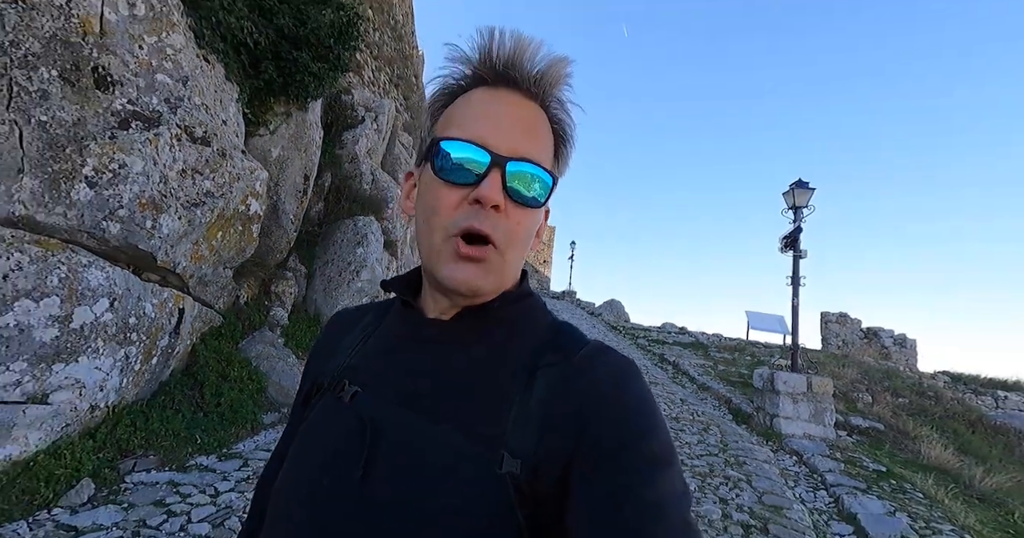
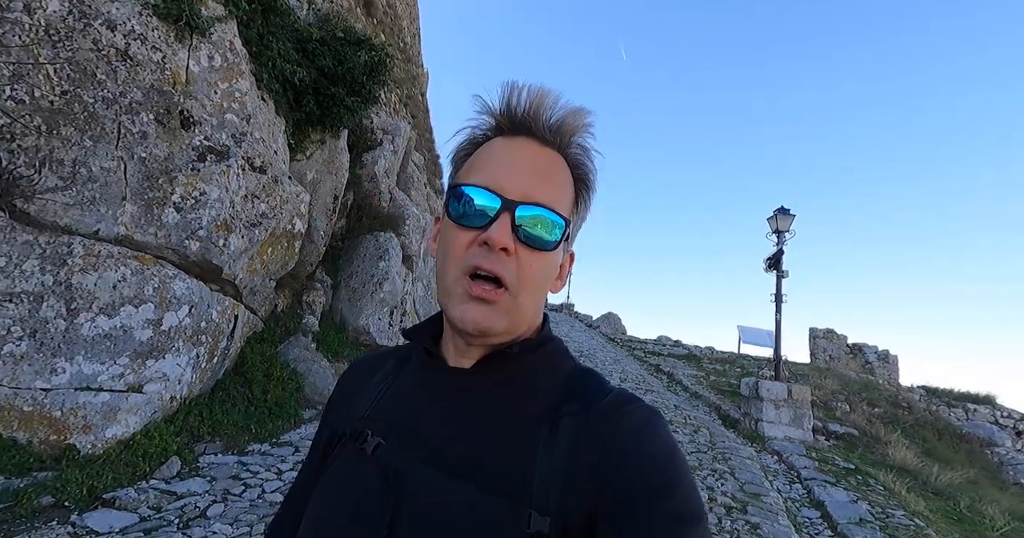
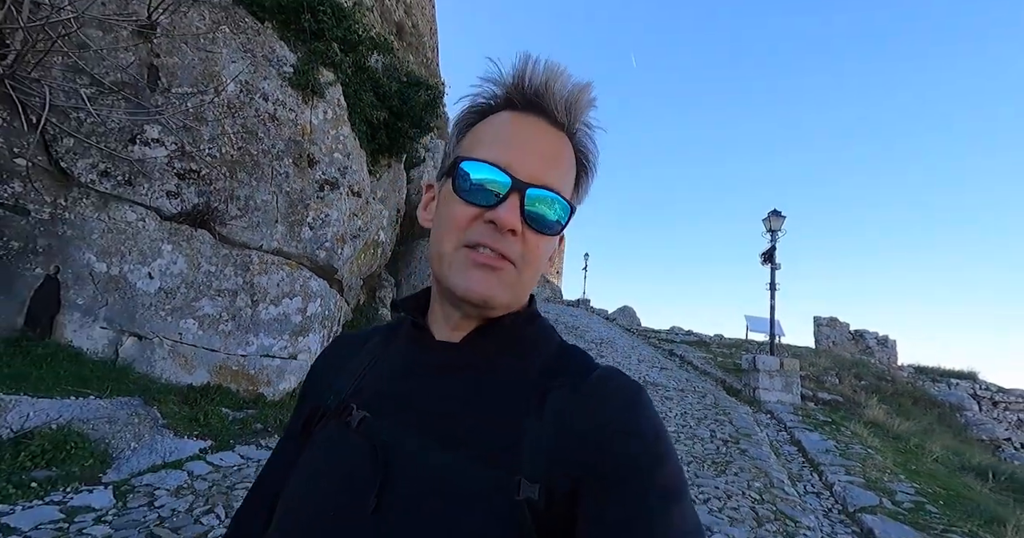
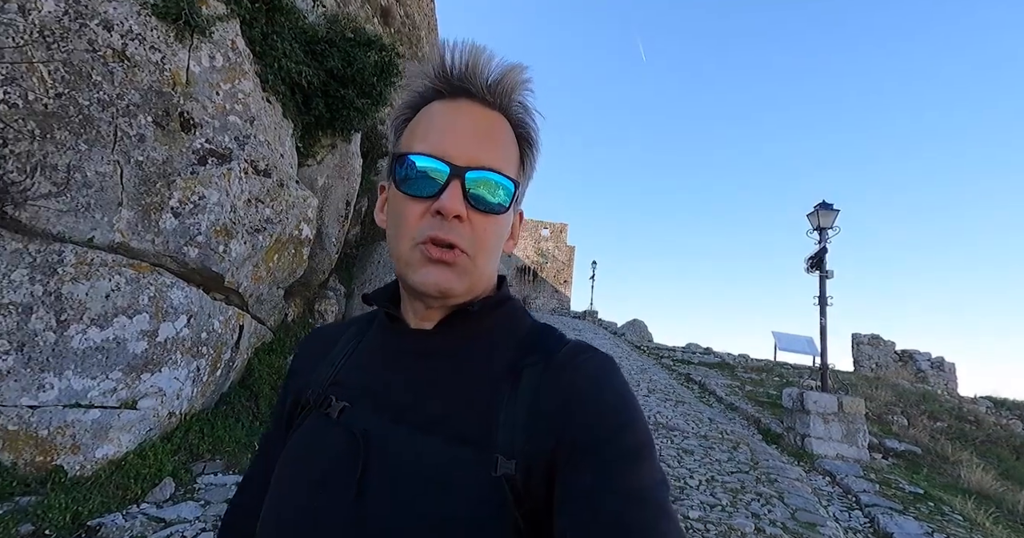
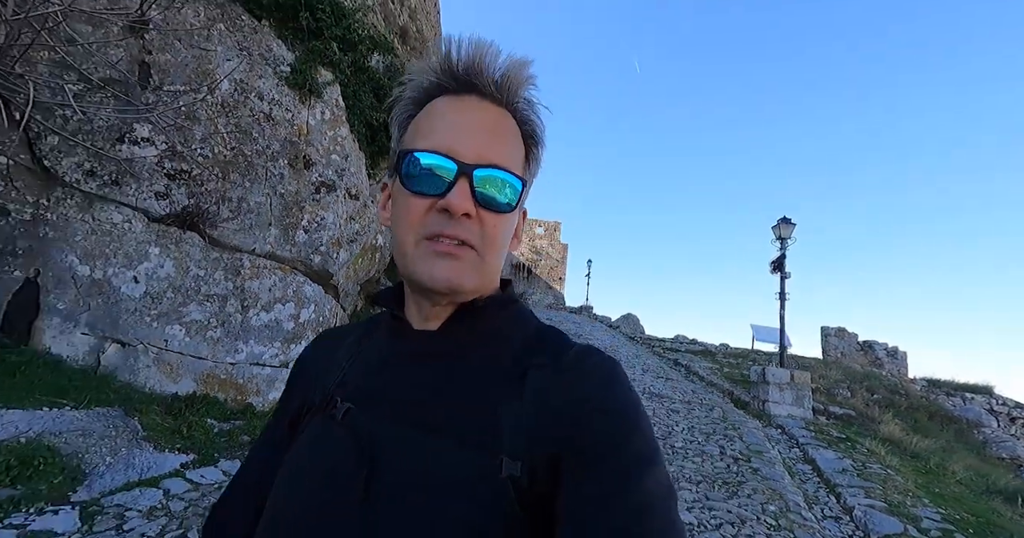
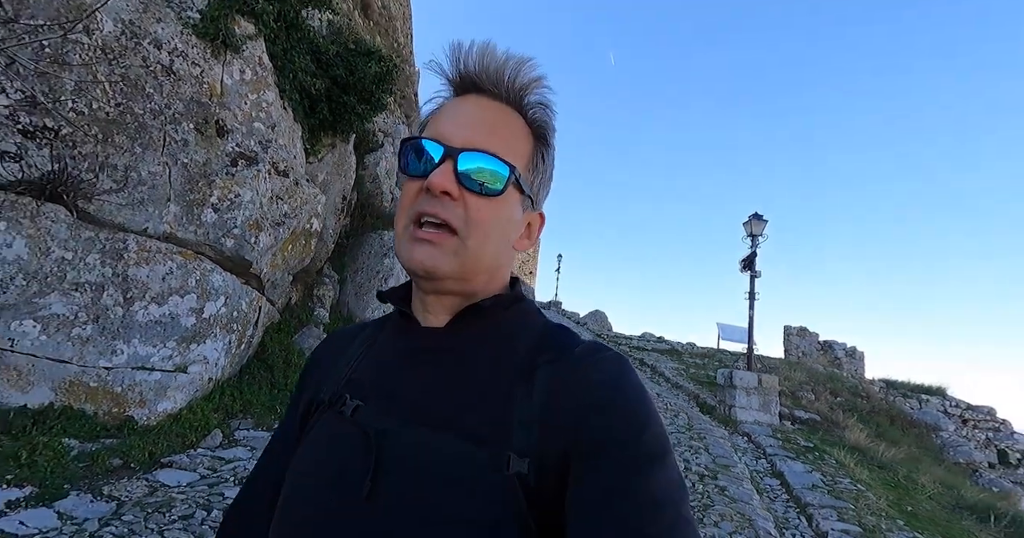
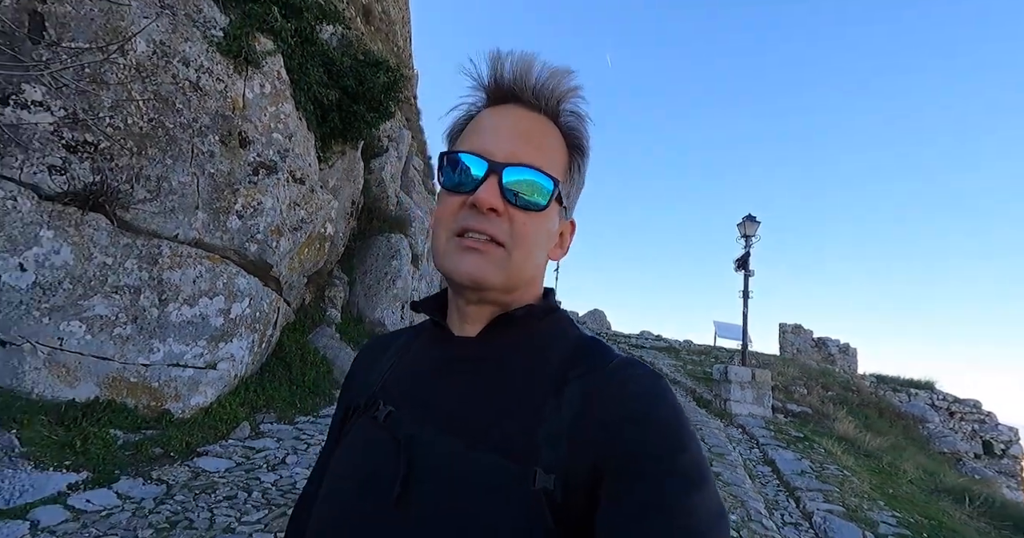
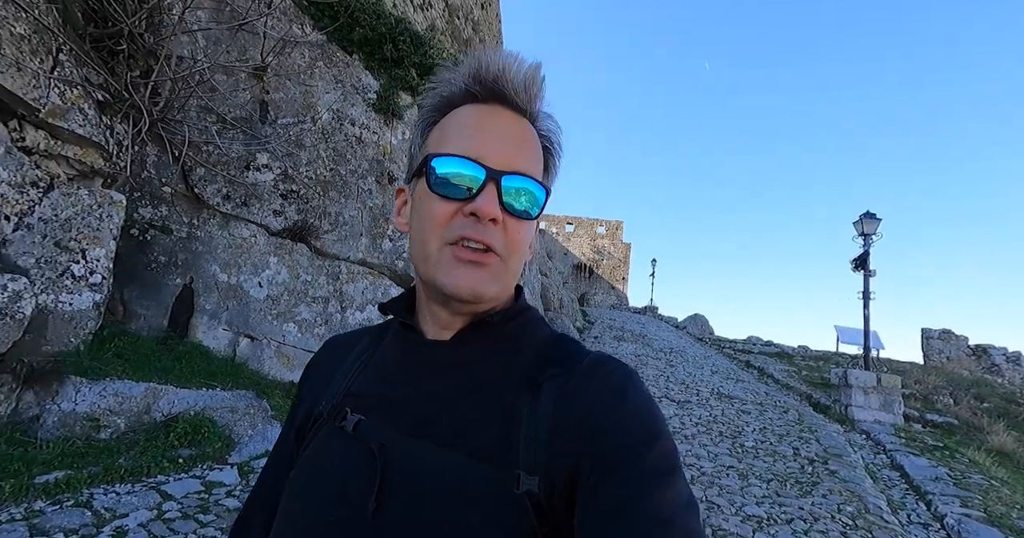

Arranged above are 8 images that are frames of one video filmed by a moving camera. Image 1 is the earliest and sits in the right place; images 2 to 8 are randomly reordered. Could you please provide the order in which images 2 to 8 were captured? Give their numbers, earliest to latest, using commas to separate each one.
4, 2, 6, 7, 5, 3, 8
